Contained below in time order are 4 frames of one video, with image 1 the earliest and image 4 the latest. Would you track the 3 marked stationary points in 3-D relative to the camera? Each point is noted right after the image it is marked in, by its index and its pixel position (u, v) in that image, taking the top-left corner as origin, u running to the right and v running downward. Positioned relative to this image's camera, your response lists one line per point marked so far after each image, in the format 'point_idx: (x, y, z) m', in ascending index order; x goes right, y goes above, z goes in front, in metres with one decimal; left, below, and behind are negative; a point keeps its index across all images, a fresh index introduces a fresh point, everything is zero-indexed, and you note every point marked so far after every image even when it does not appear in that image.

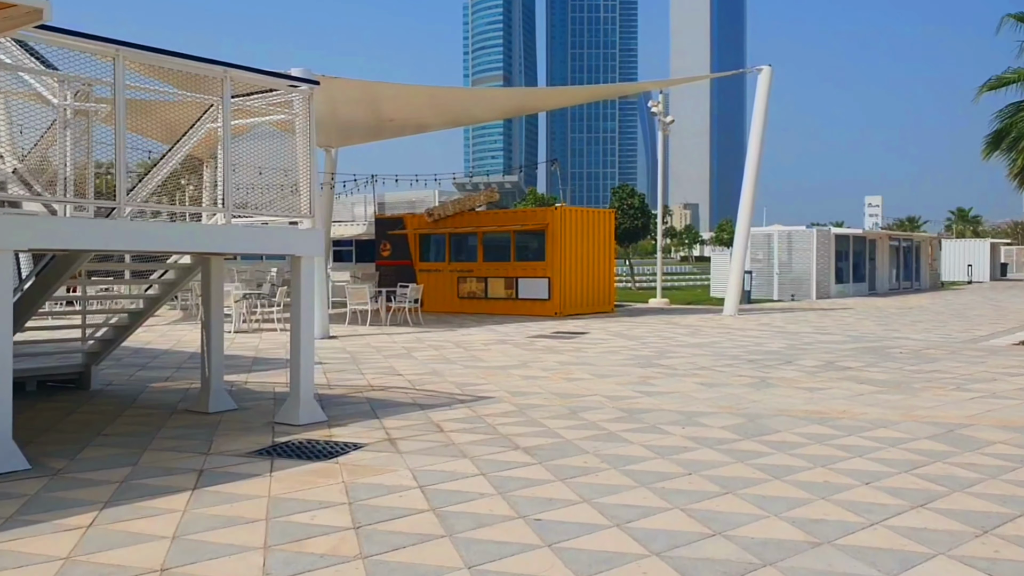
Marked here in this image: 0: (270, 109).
0: (-1.9, +1.4, +7.6) m
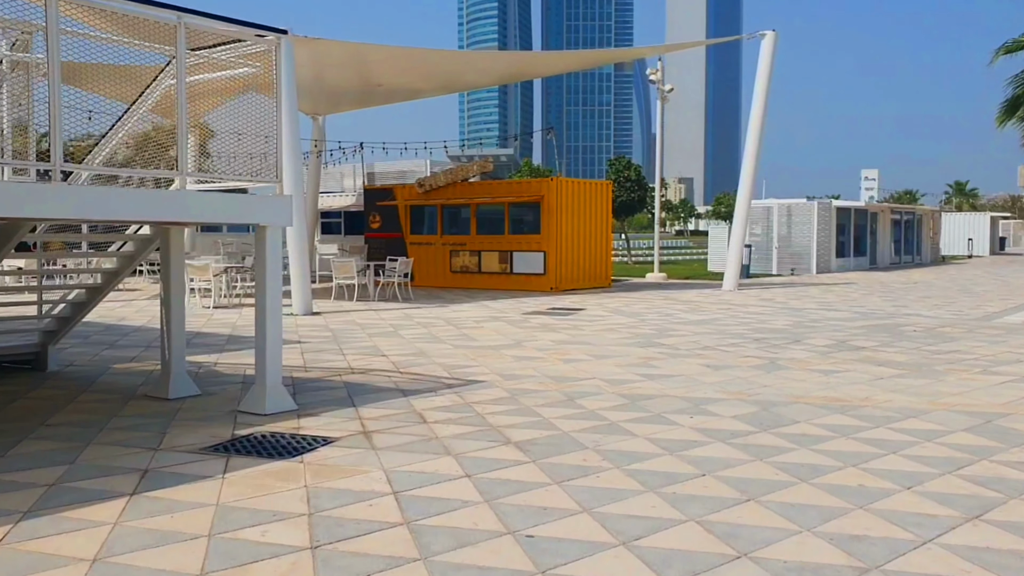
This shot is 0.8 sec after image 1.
0: (-2.0, +1.6, +6.8) m
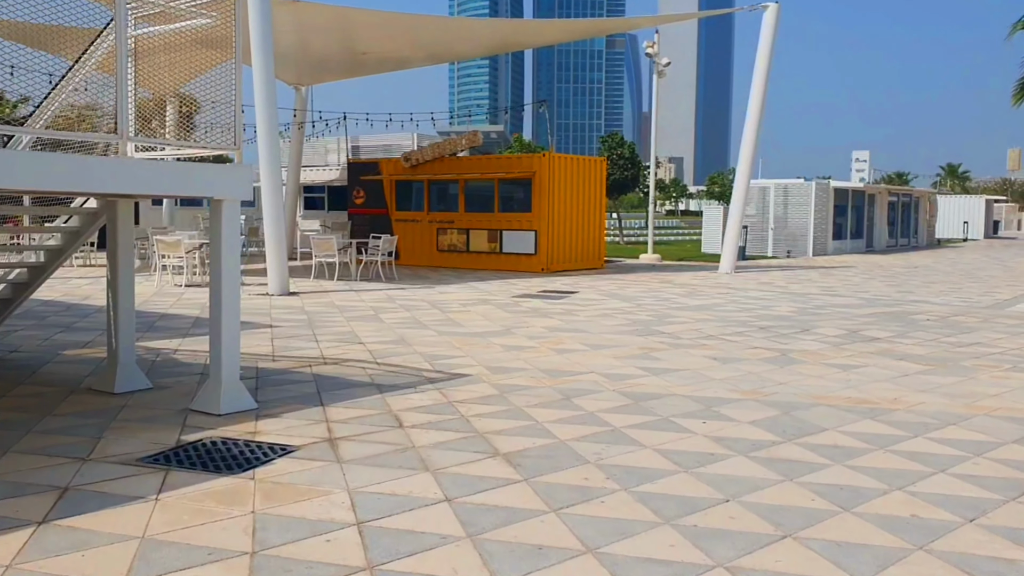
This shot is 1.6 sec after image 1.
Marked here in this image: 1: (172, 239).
0: (-2.0, +1.7, +6.0) m
1: (-5.3, +0.8, +14.8) m
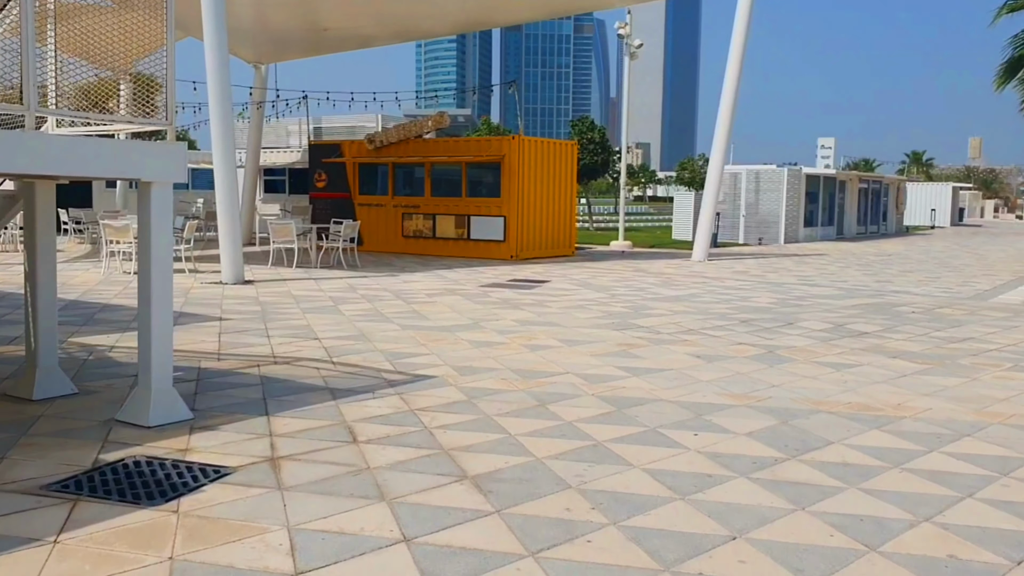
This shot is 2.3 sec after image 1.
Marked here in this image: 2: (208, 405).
0: (-2.2, +1.8, +5.2) m
1: (-5.8, +0.9, +14.0) m
2: (-1.8, -0.7, +5.7) m
